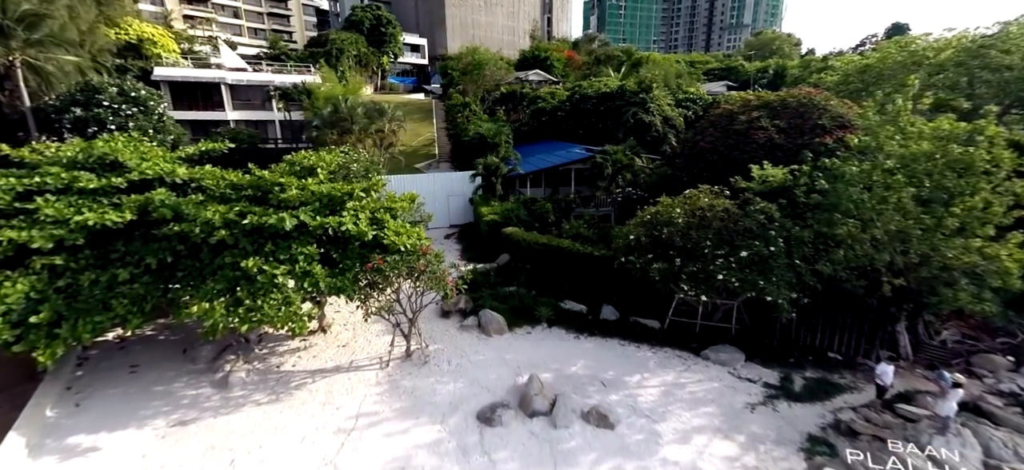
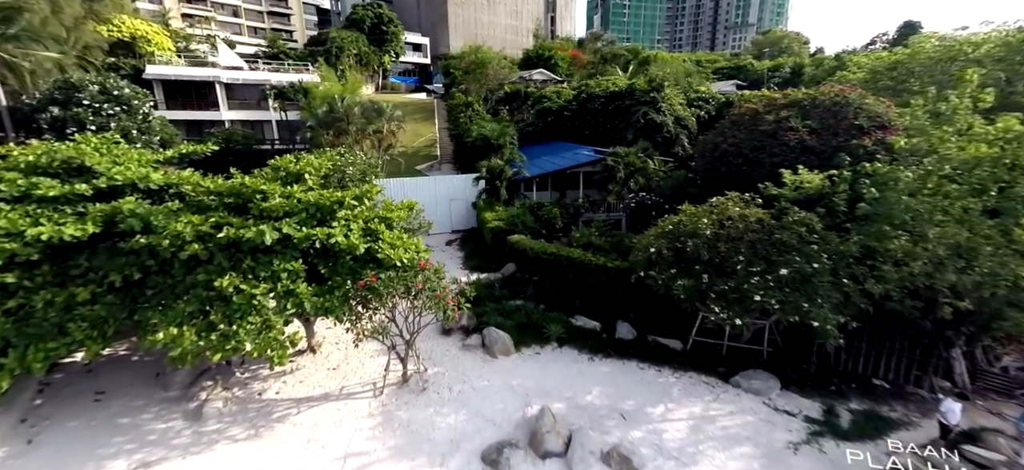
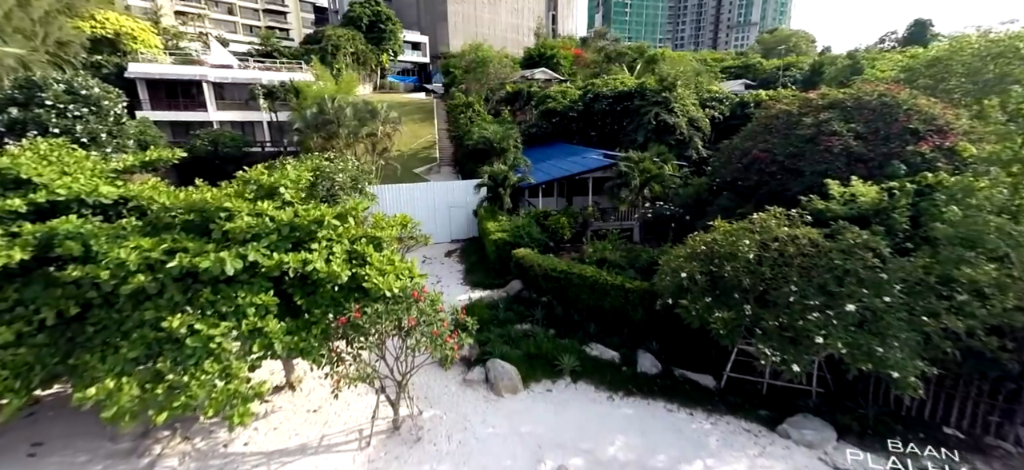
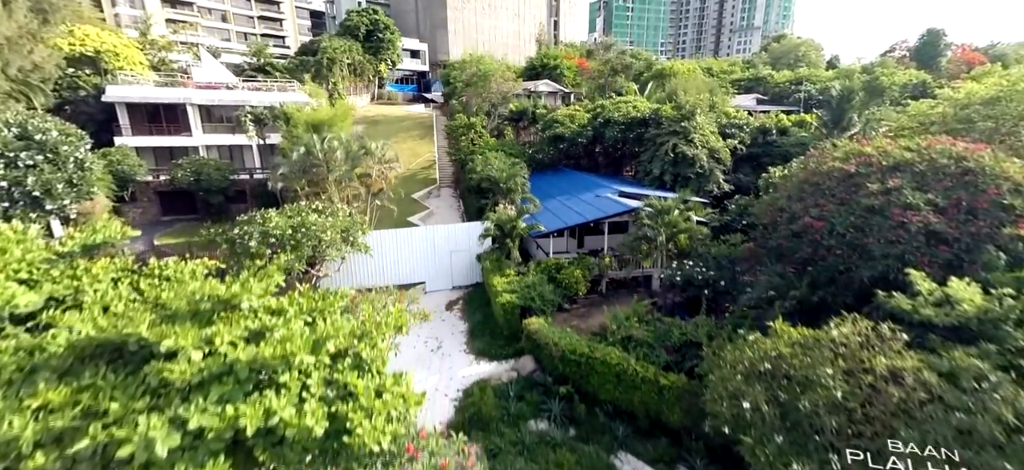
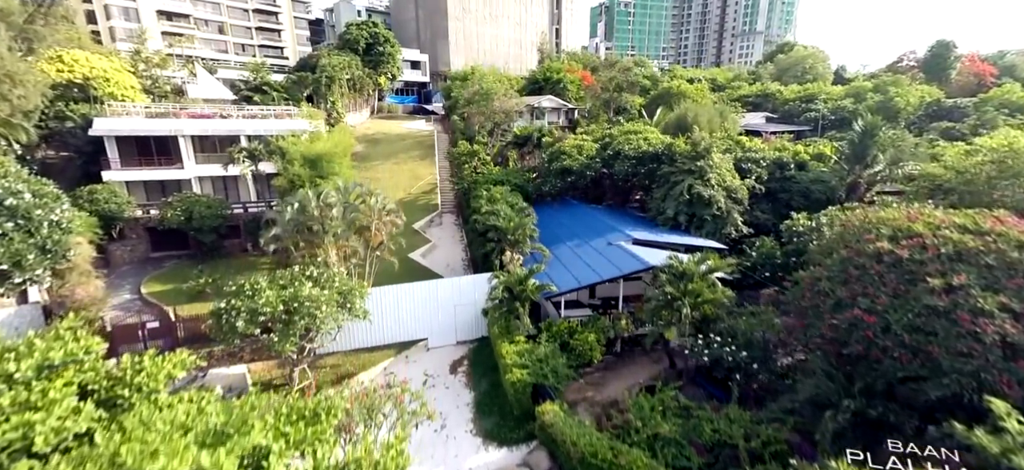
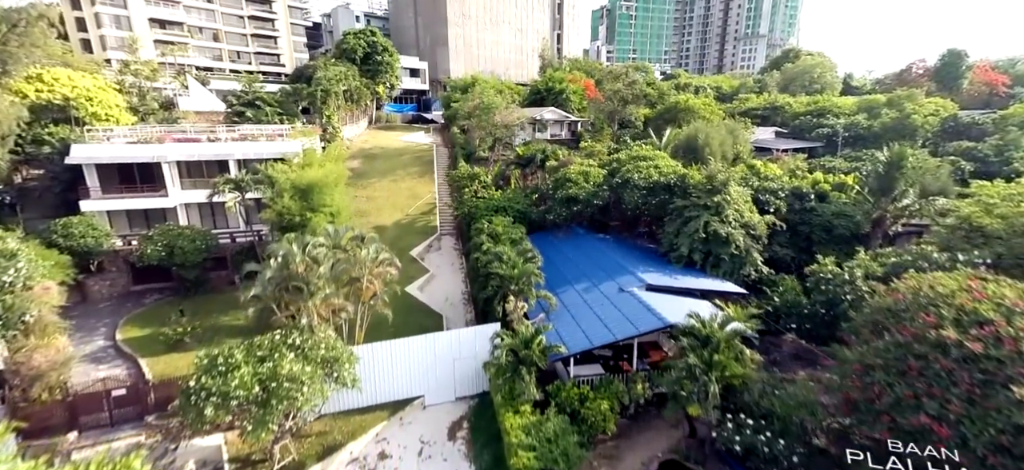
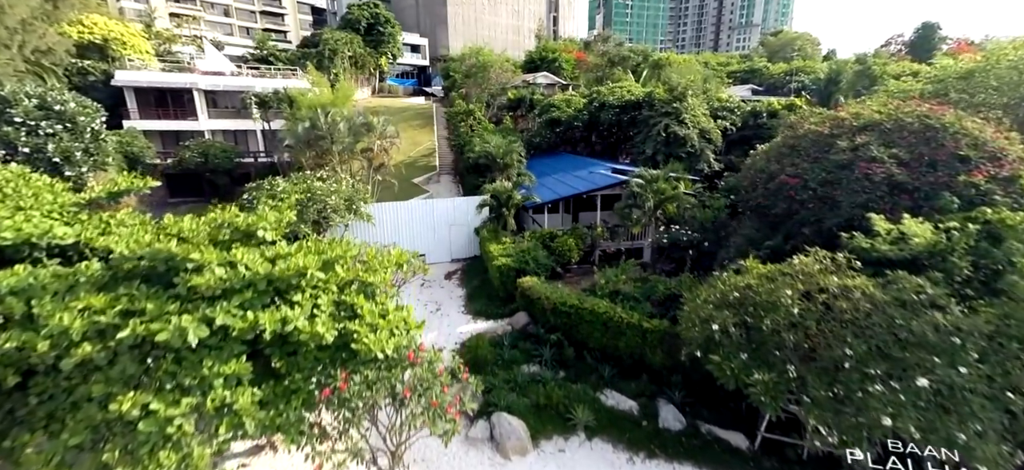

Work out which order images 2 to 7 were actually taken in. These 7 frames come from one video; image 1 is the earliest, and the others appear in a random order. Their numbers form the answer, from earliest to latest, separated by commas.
2, 3, 7, 4, 5, 6
